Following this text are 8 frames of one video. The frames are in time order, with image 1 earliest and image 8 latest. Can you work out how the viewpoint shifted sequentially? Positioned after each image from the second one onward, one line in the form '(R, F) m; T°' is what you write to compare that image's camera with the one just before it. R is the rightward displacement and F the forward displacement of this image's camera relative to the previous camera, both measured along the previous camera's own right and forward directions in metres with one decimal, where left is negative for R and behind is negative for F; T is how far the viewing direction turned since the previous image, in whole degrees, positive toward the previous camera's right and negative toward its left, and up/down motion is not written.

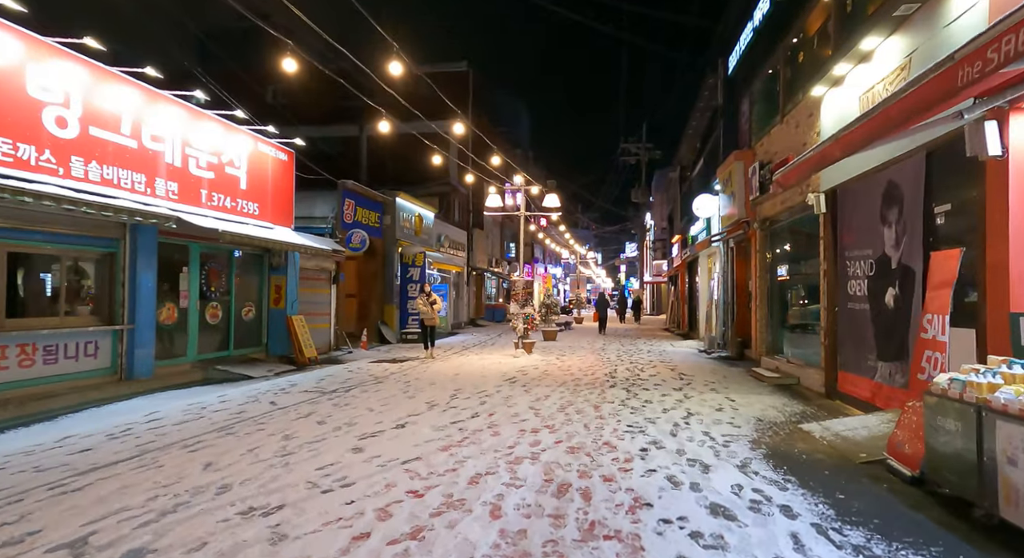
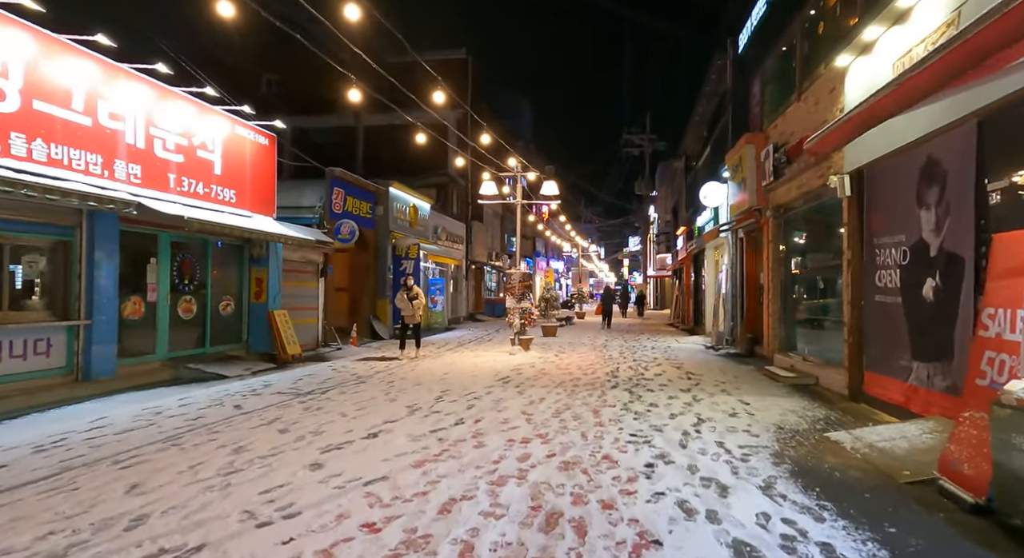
(+0.1, +0.8) m; 0°
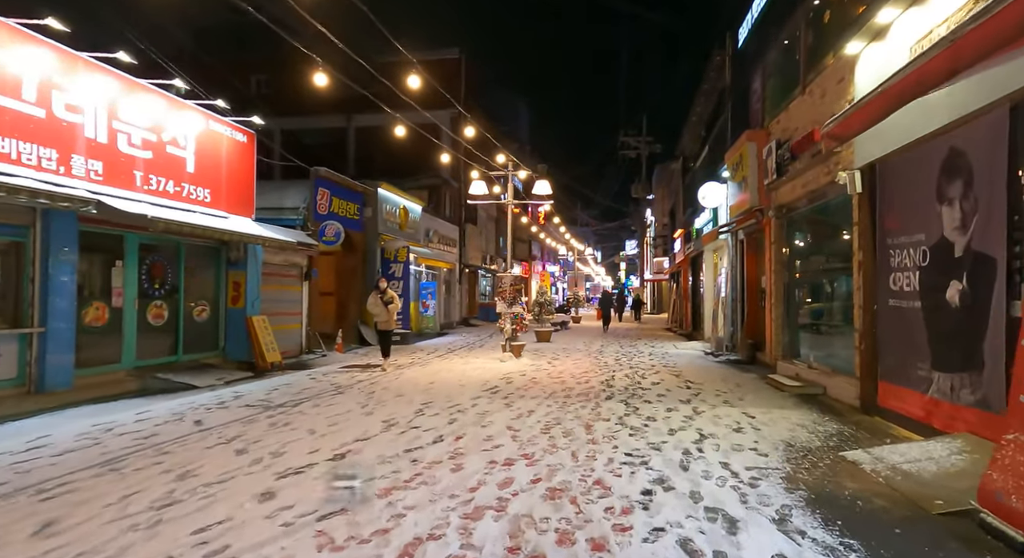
(+0.1, +0.6) m; 0°
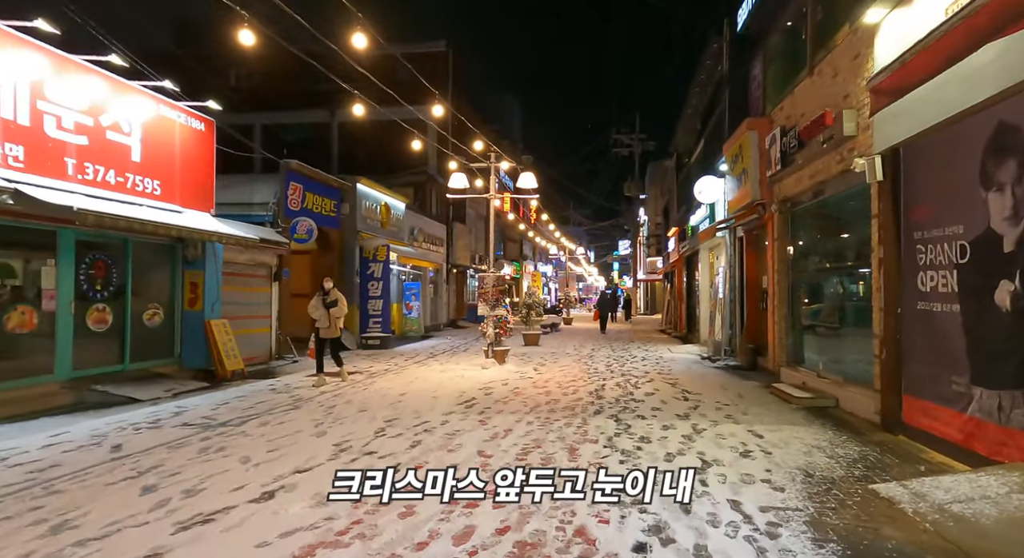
(+0.2, +0.9) m; +1°
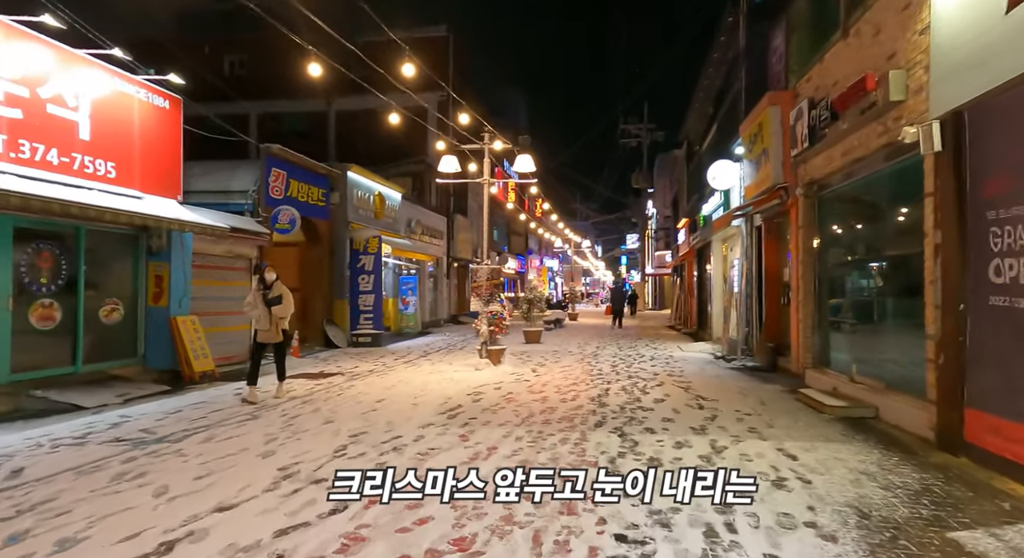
(+0.2, +1.0) m; -1°
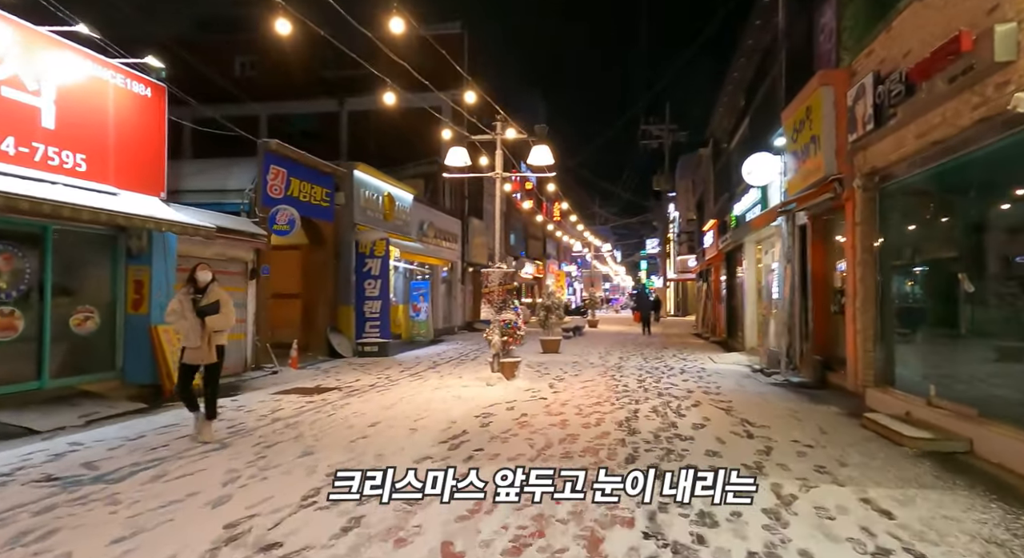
(0.0, +1.1) m; -2°
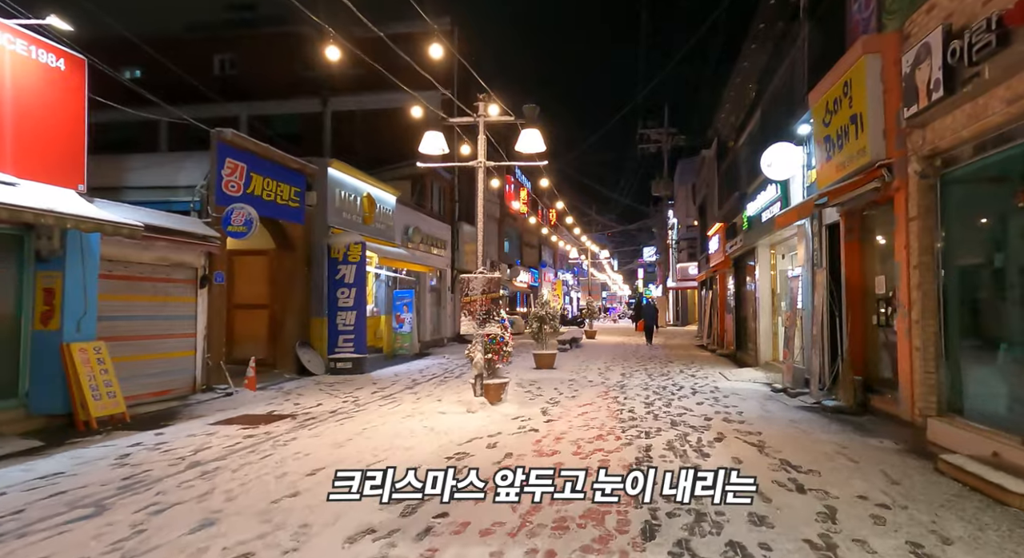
(+0.1, +1.5) m; 0°
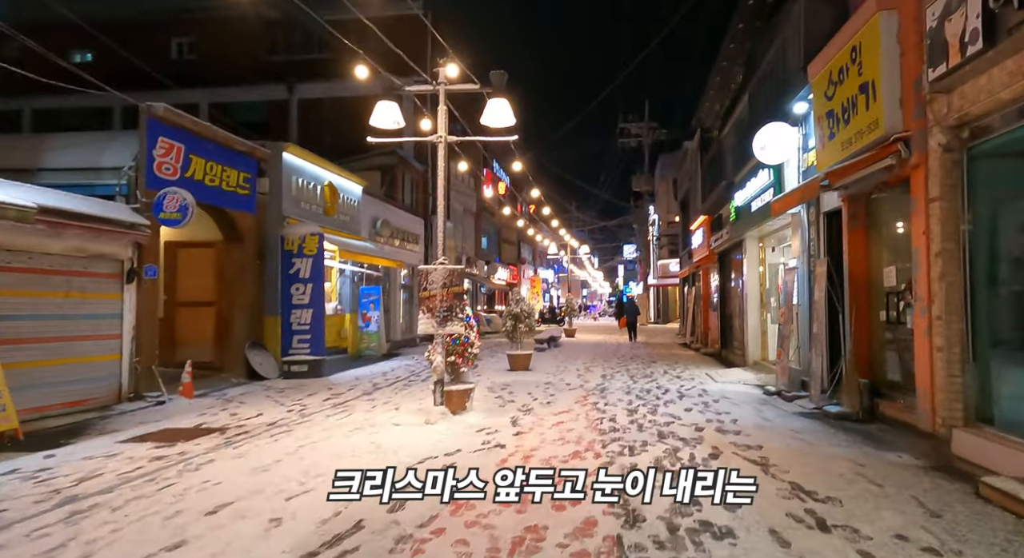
(+0.2, +1.0) m; +2°
